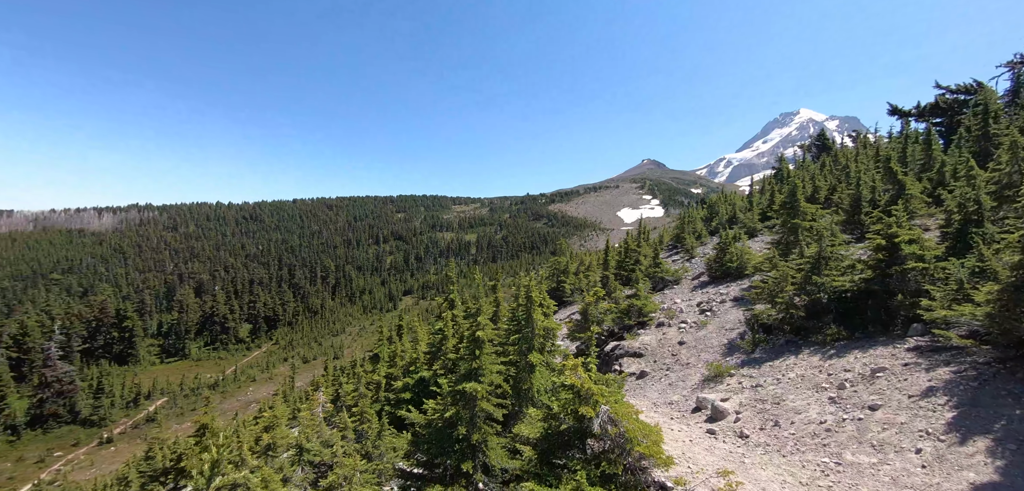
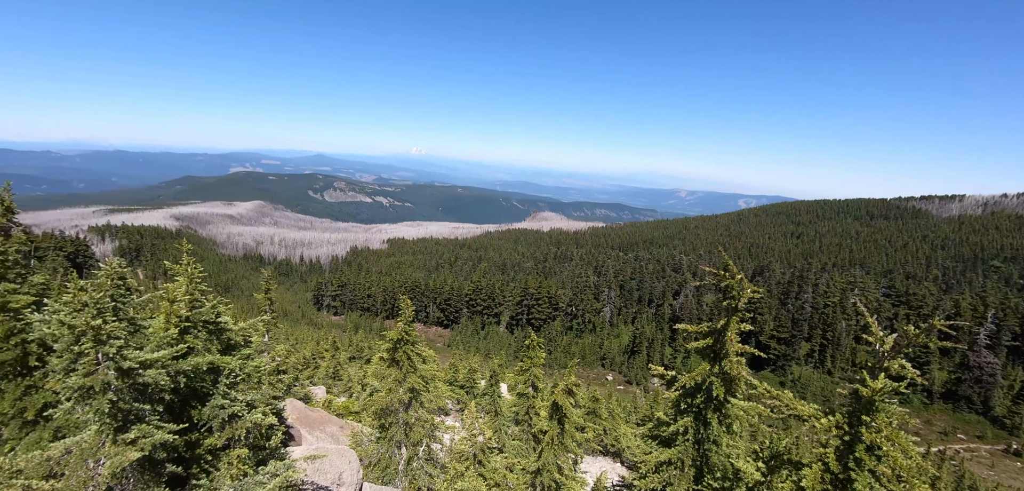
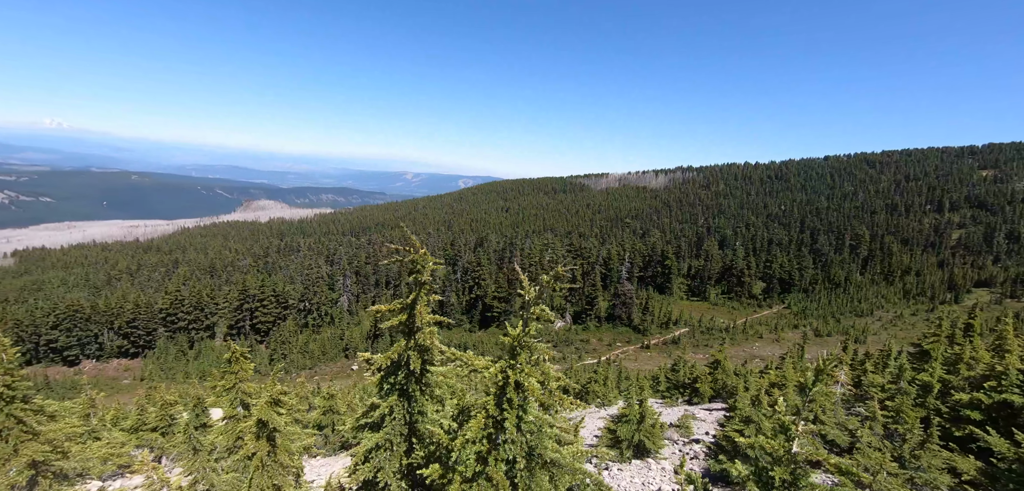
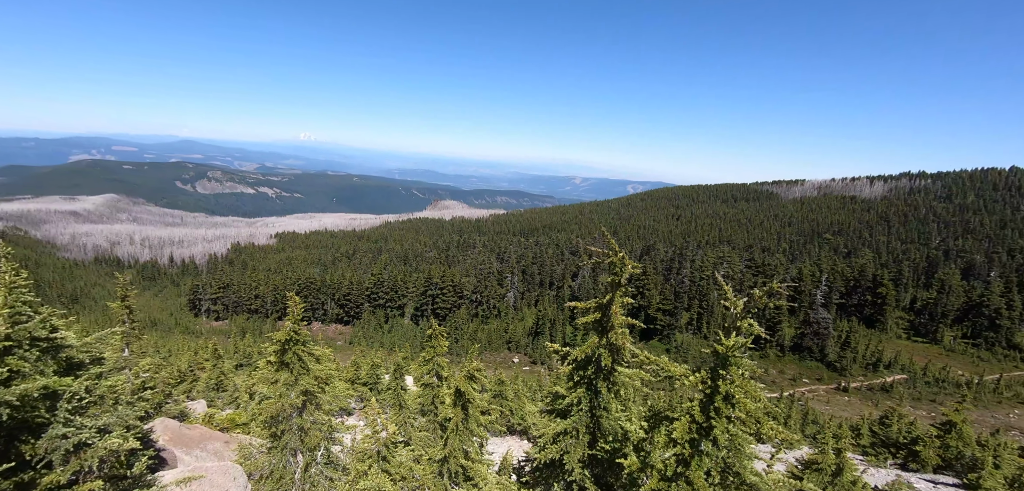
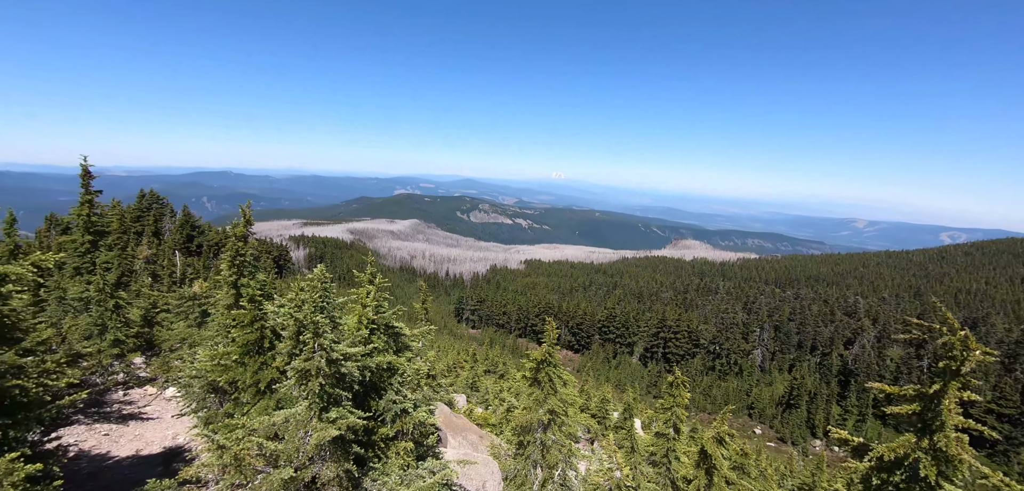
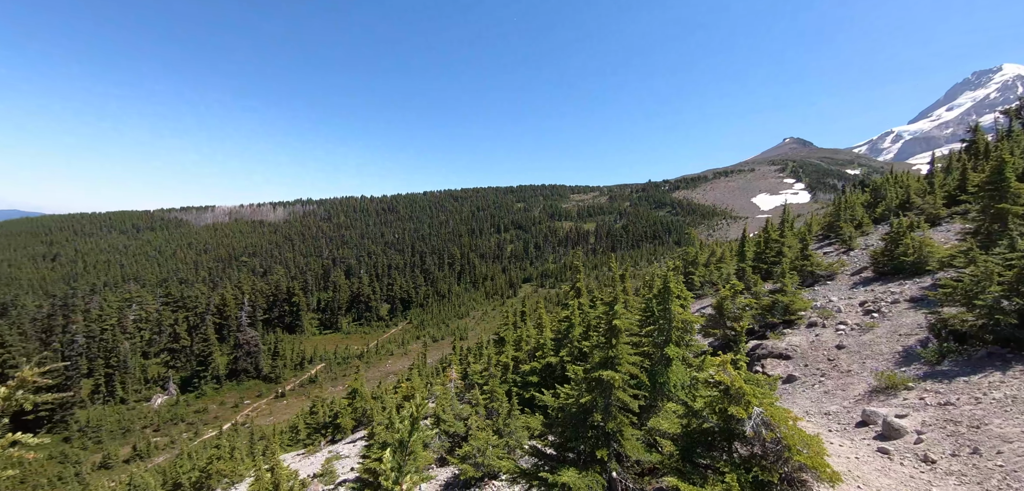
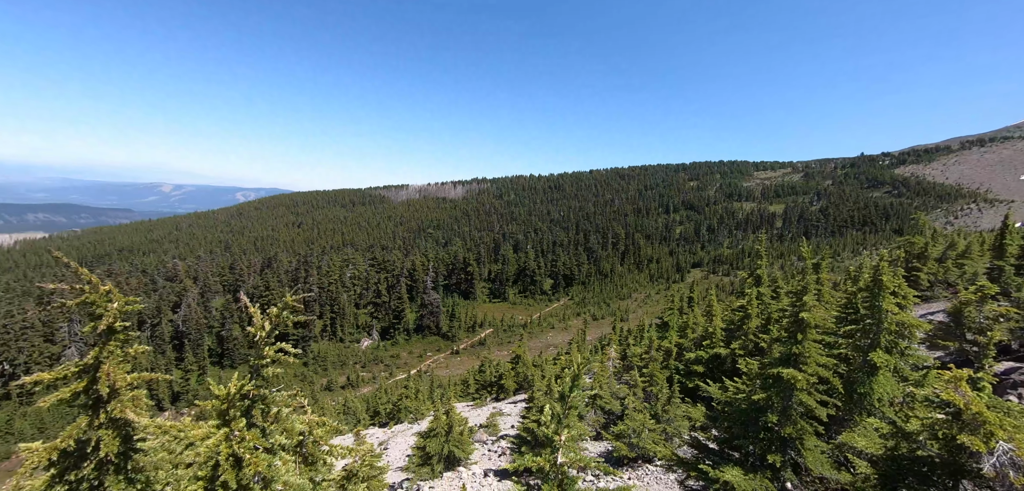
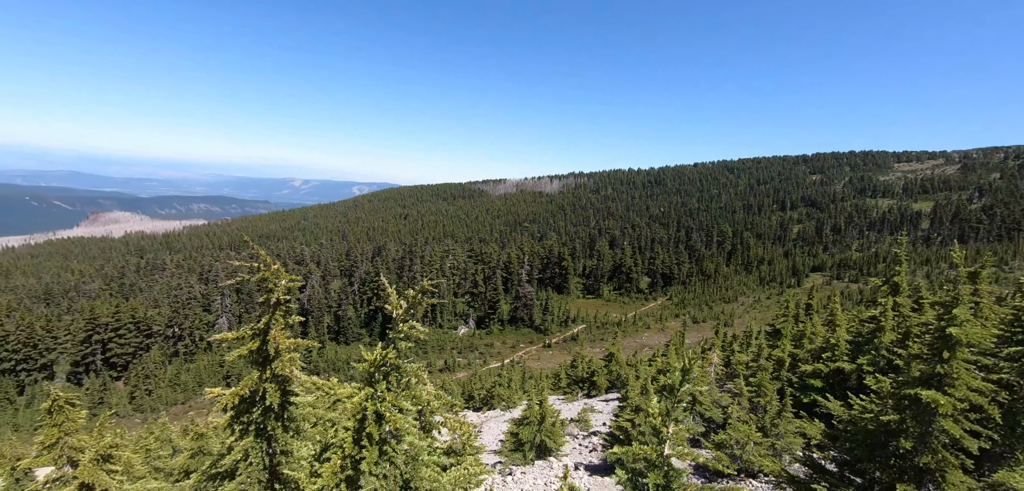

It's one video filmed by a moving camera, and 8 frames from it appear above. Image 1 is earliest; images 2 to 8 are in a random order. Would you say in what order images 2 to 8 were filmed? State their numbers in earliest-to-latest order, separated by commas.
6, 7, 8, 3, 4, 2, 5
